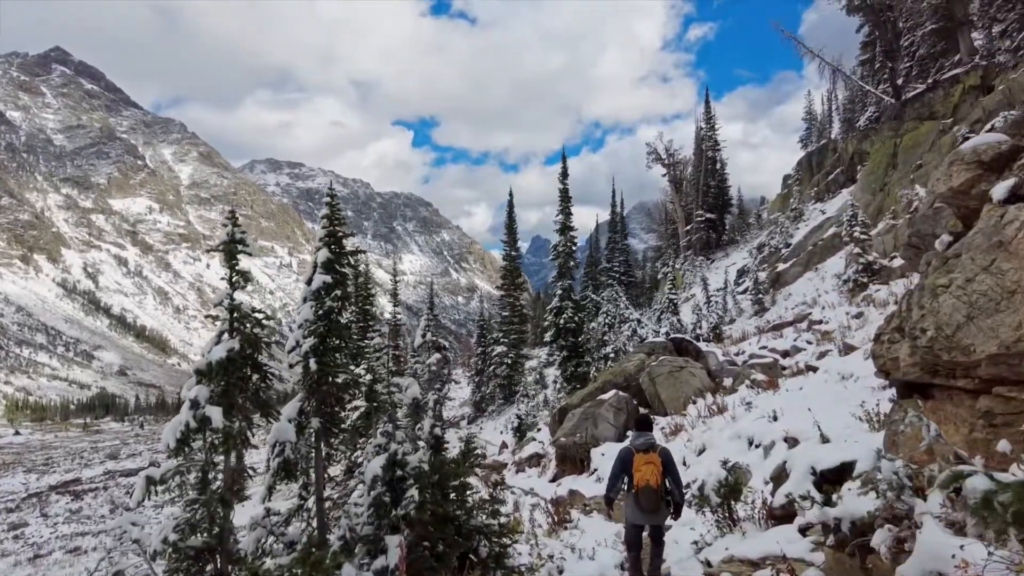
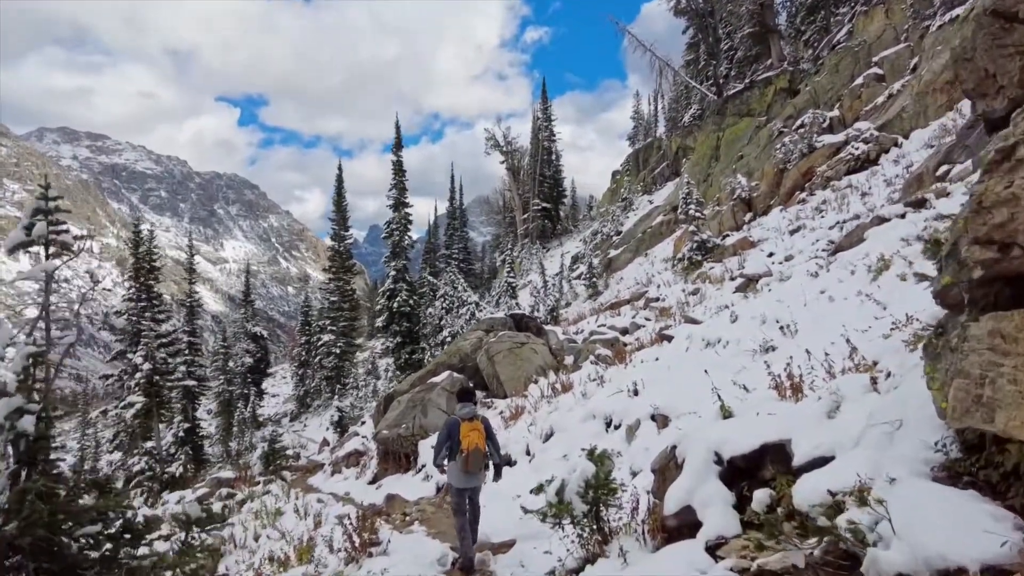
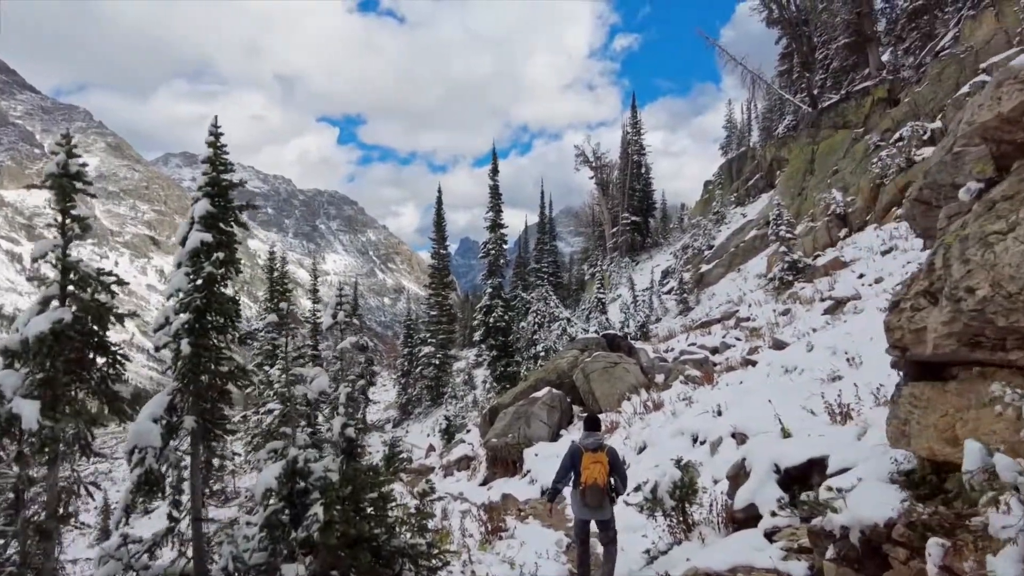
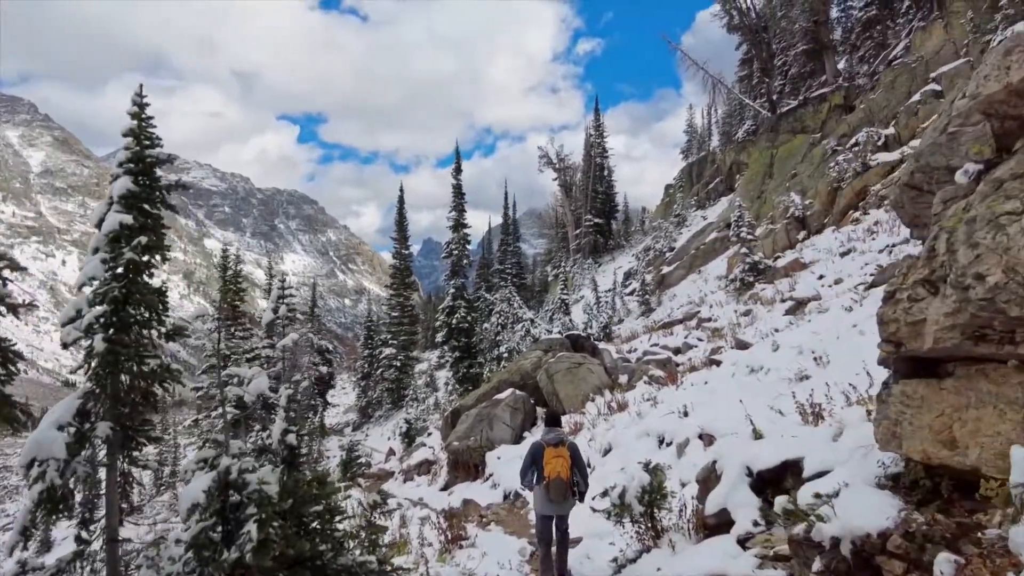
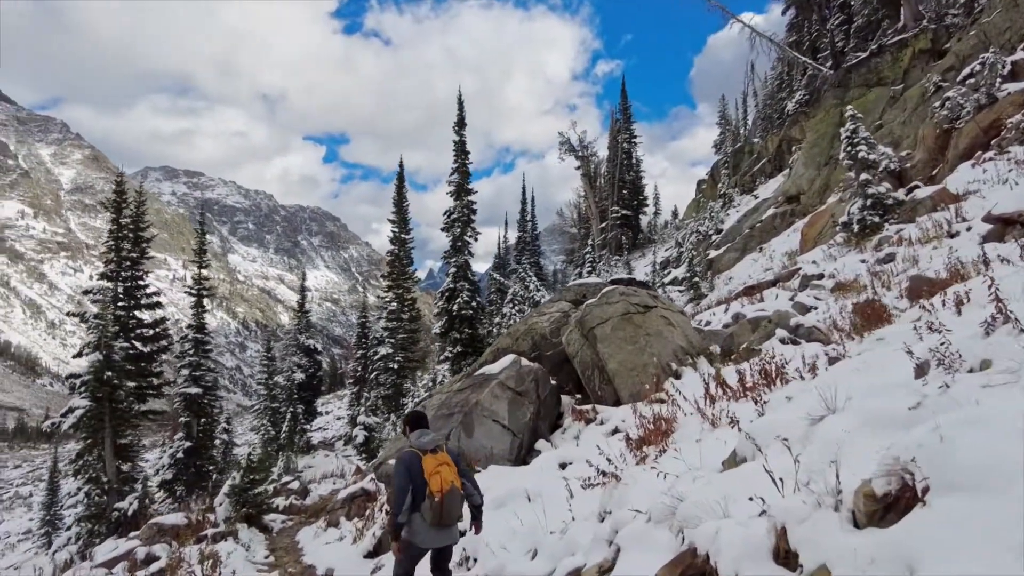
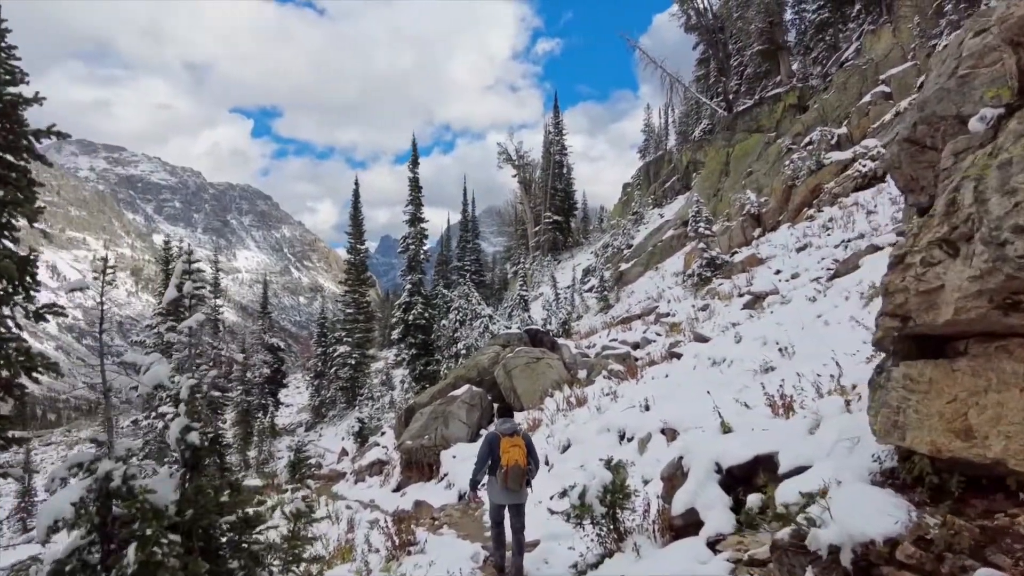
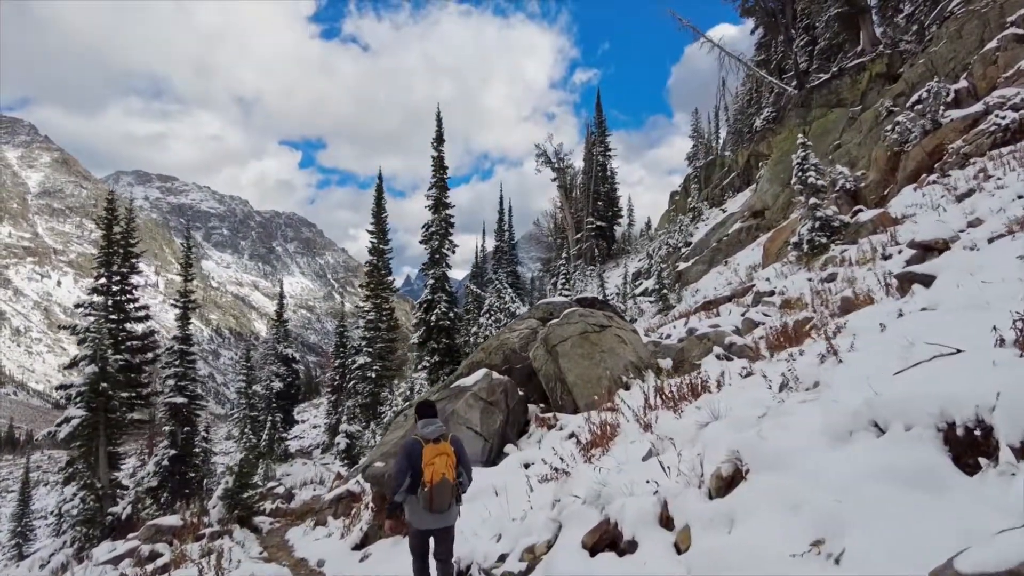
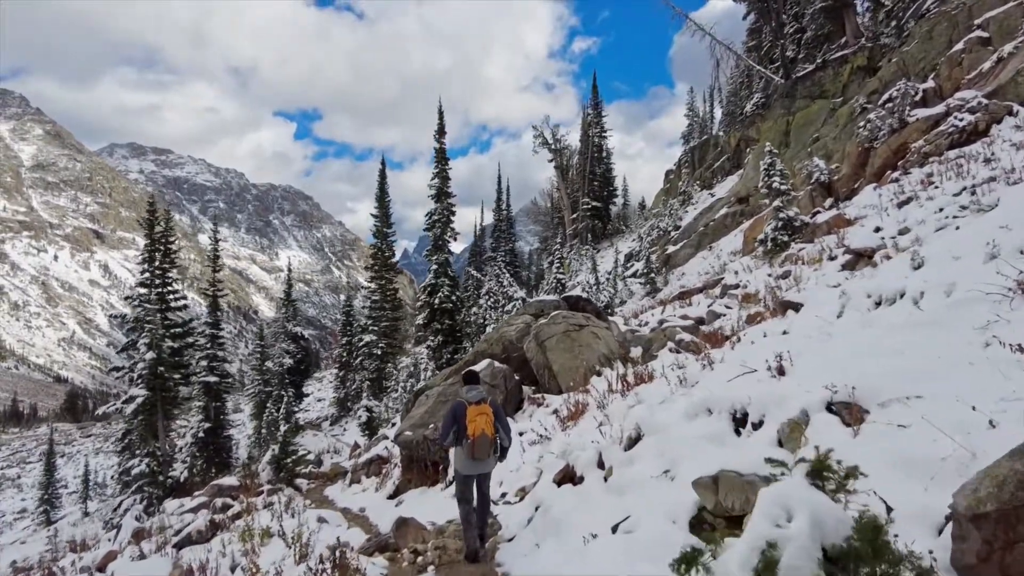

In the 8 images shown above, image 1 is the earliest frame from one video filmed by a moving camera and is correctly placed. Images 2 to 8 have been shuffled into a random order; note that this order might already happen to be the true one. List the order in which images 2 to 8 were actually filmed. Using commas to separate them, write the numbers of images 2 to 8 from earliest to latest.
3, 4, 6, 2, 8, 7, 5
